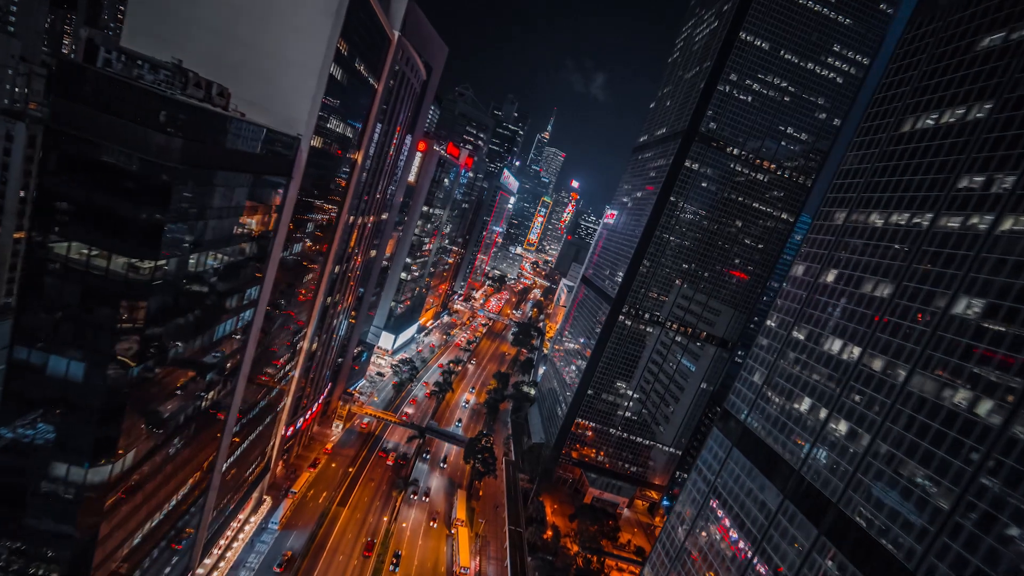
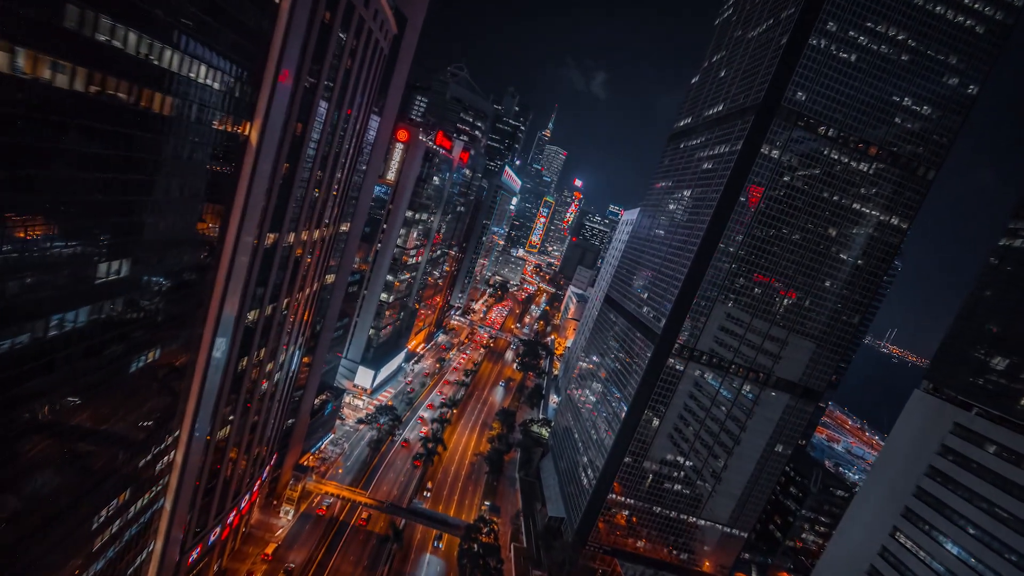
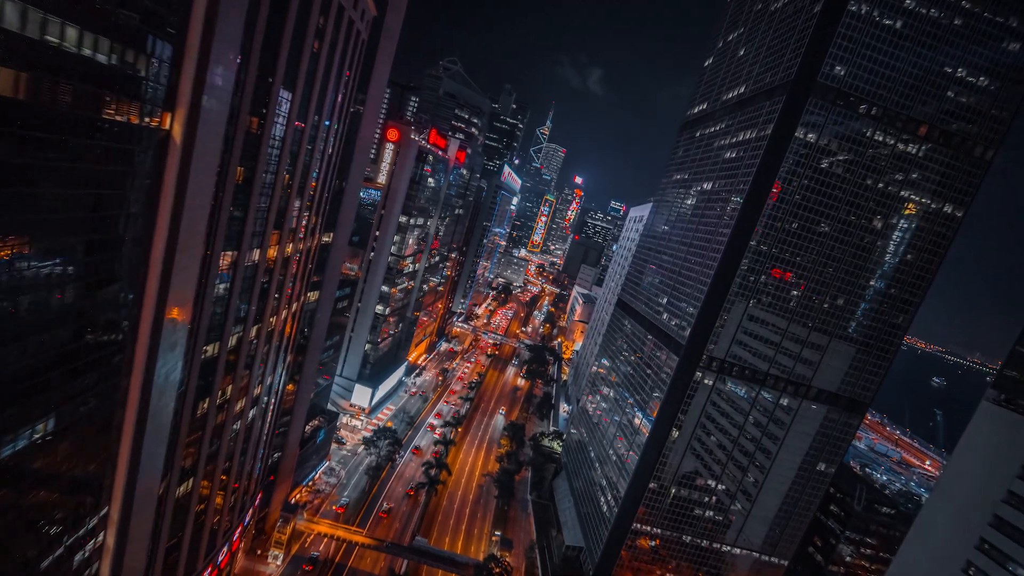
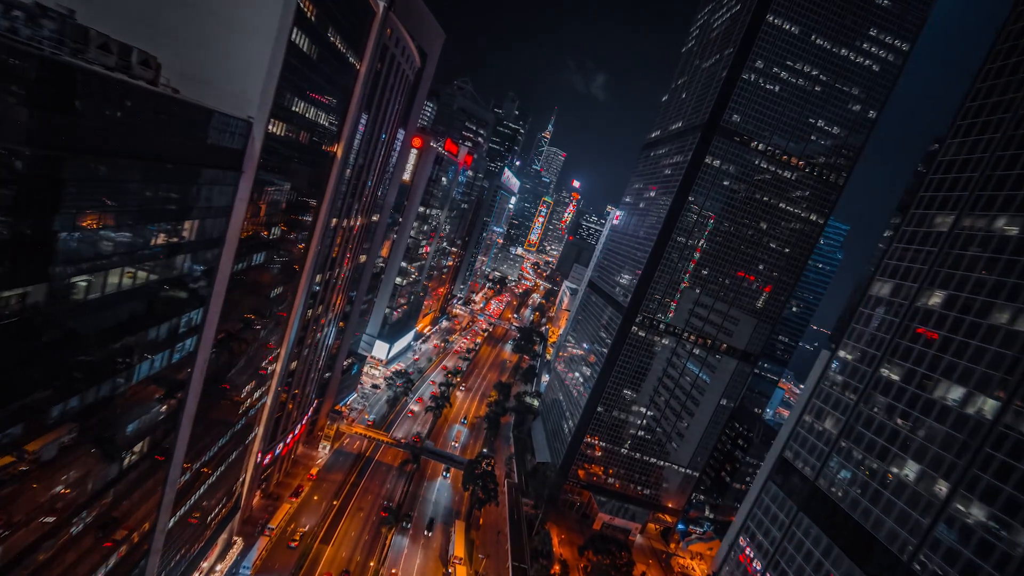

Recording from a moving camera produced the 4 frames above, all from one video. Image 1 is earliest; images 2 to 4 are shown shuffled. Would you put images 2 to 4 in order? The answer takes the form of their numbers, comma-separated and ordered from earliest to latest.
4, 2, 3
